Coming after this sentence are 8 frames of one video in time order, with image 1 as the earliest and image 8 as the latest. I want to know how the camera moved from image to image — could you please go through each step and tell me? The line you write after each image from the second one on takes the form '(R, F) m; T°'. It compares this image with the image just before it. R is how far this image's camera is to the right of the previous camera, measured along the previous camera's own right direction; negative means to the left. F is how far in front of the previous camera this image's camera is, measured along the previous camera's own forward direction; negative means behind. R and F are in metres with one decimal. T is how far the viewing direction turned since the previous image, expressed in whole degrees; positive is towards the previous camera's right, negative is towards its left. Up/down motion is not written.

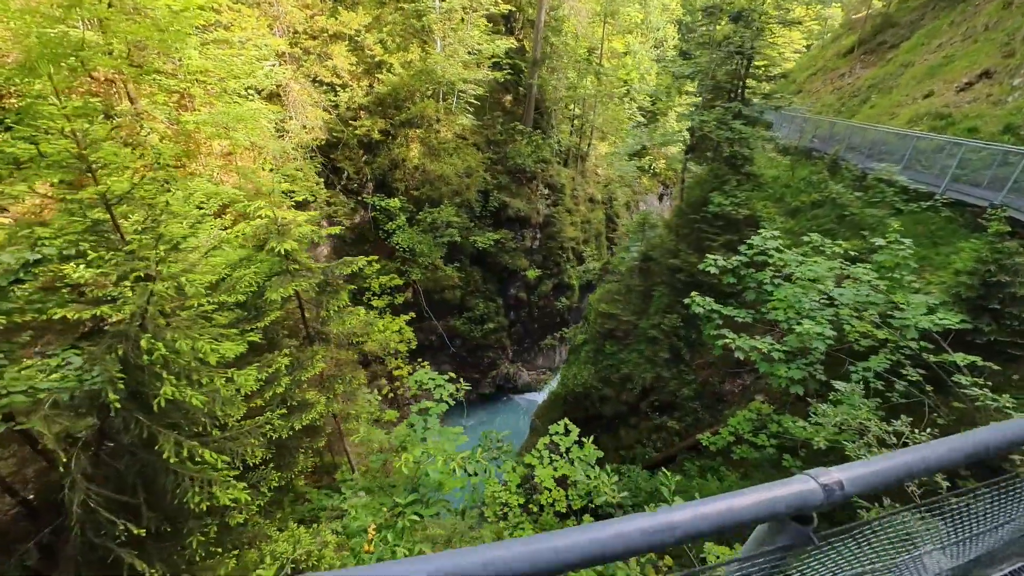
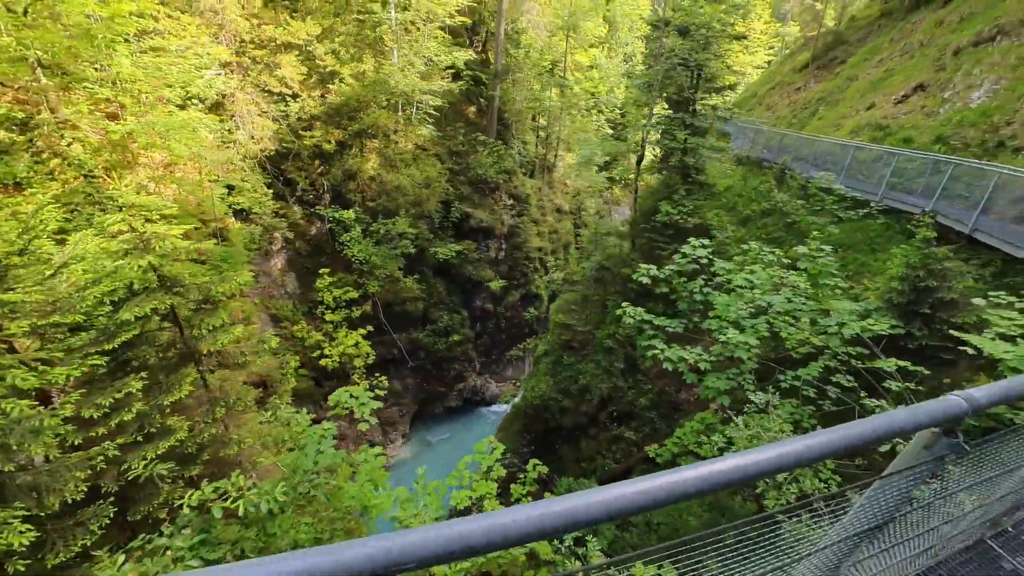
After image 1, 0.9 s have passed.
(+0.7, +0.2) m; +2°
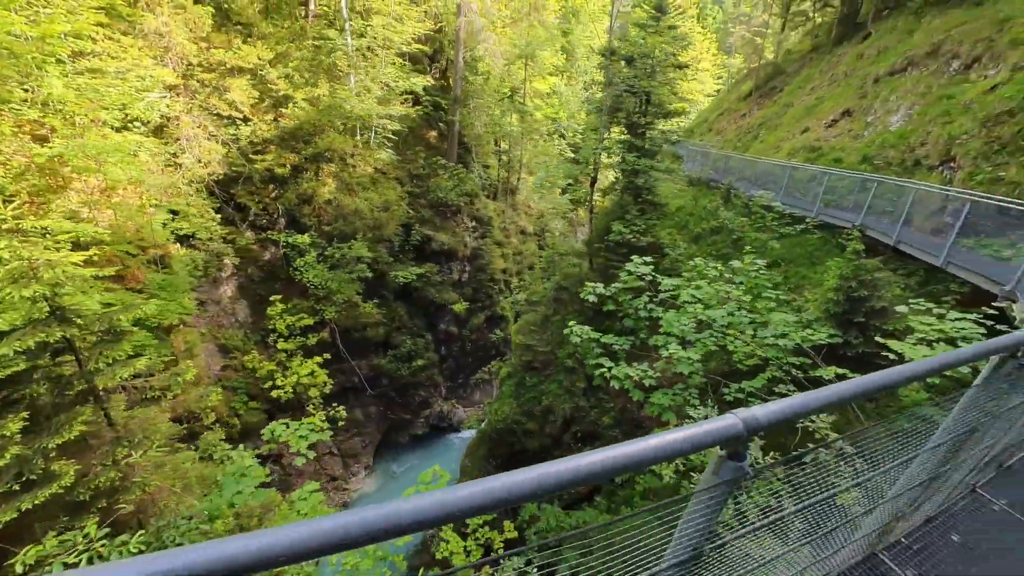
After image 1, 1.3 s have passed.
(+0.3, +0.1) m; +4°
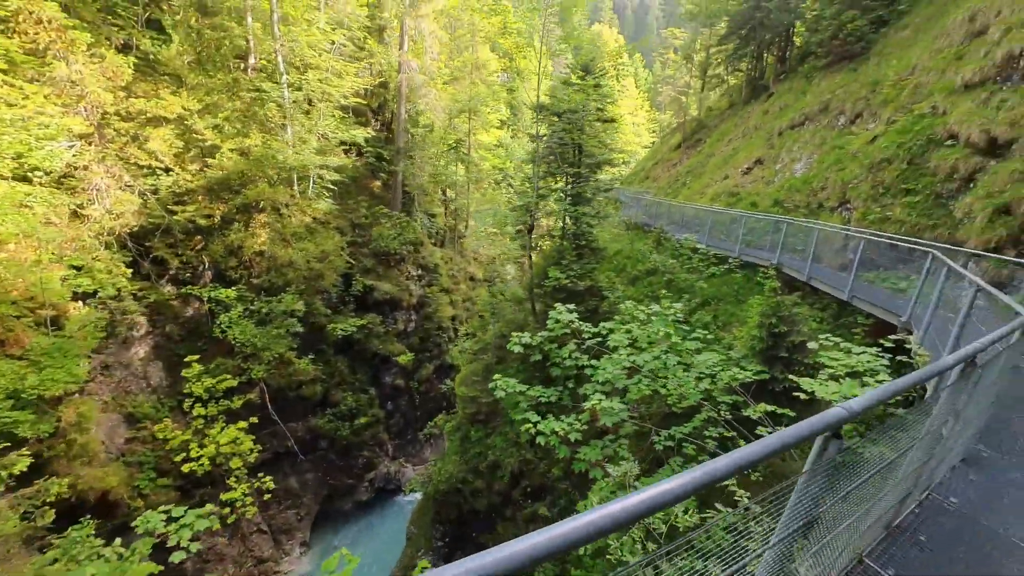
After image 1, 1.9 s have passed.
(+0.5, +0.2) m; +6°
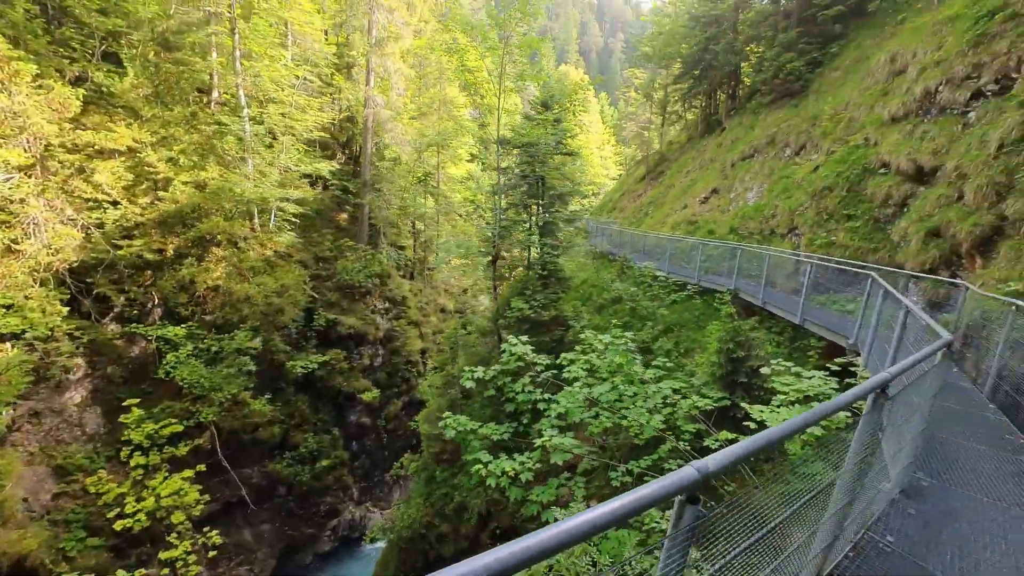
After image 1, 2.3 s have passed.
(+0.3, +0.1) m; +3°
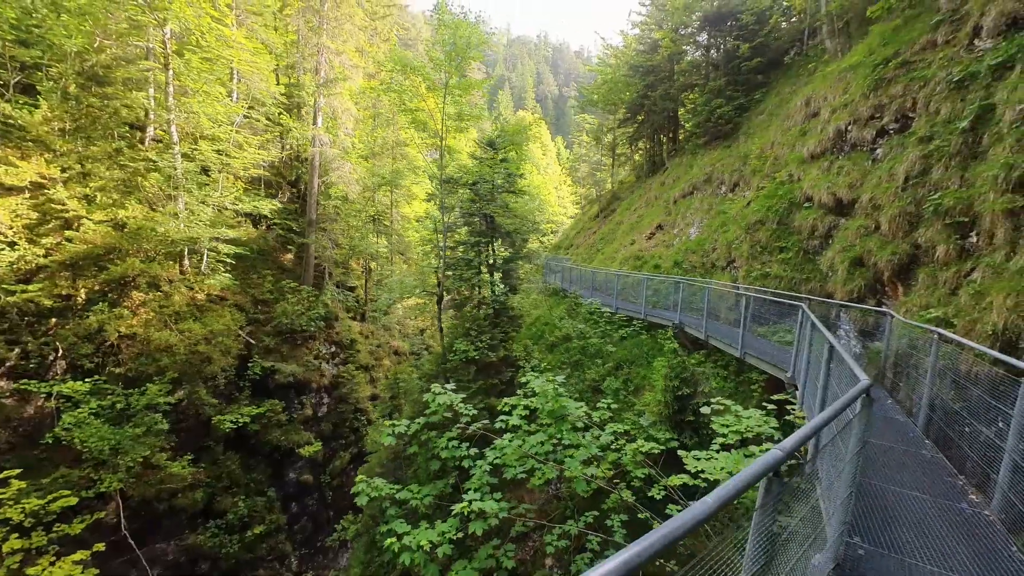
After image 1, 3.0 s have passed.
(+0.4, +0.3) m; +5°
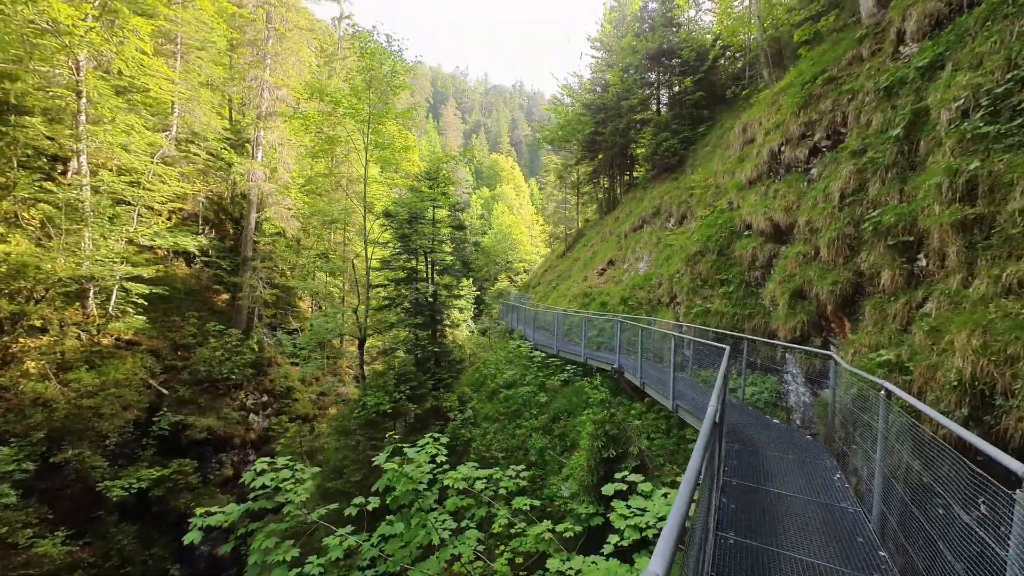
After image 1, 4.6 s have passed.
(+1.0, +0.9) m; +2°
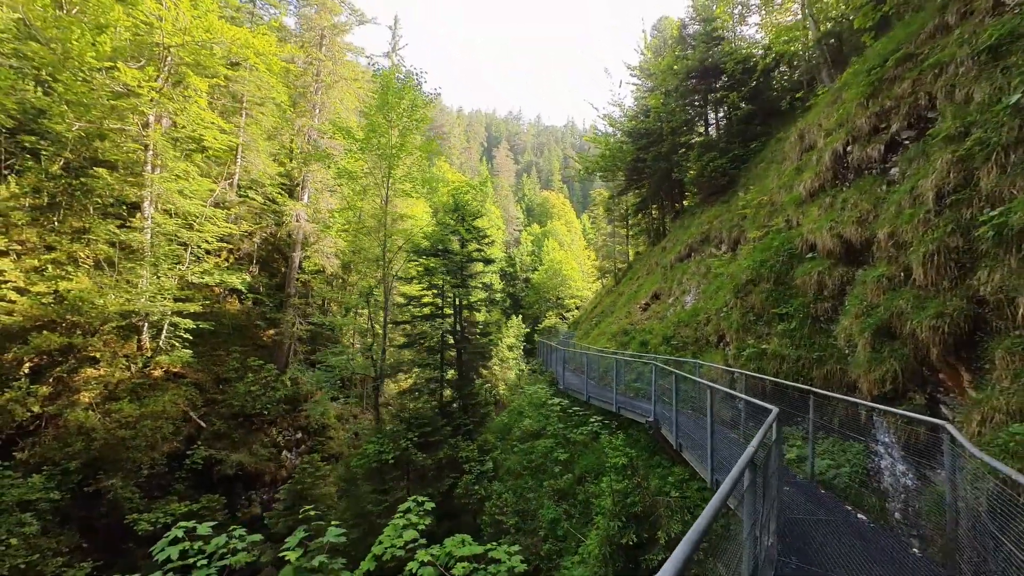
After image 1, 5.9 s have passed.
(+0.6, +0.8) m; -8°
